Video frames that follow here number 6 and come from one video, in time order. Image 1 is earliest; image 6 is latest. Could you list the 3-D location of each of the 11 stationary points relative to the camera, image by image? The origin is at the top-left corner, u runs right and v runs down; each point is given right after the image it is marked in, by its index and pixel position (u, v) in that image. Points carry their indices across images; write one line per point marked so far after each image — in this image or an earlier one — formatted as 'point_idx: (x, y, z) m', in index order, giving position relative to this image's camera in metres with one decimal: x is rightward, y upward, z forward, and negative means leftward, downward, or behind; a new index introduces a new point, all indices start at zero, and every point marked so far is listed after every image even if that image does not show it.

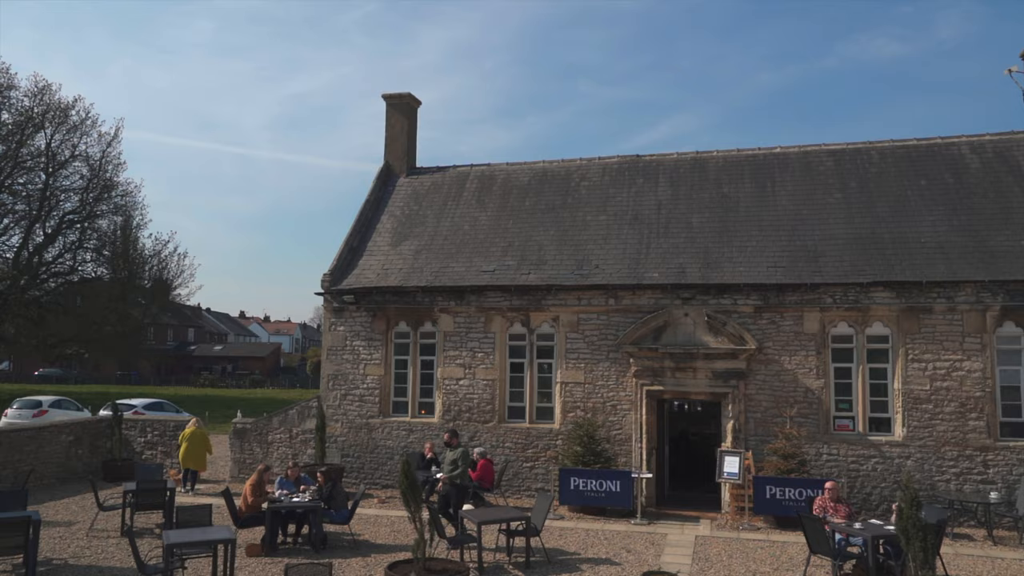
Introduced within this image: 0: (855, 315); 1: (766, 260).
0: (+5.9, -0.5, +12.9) m
1: (+4.7, +0.5, +13.8) m
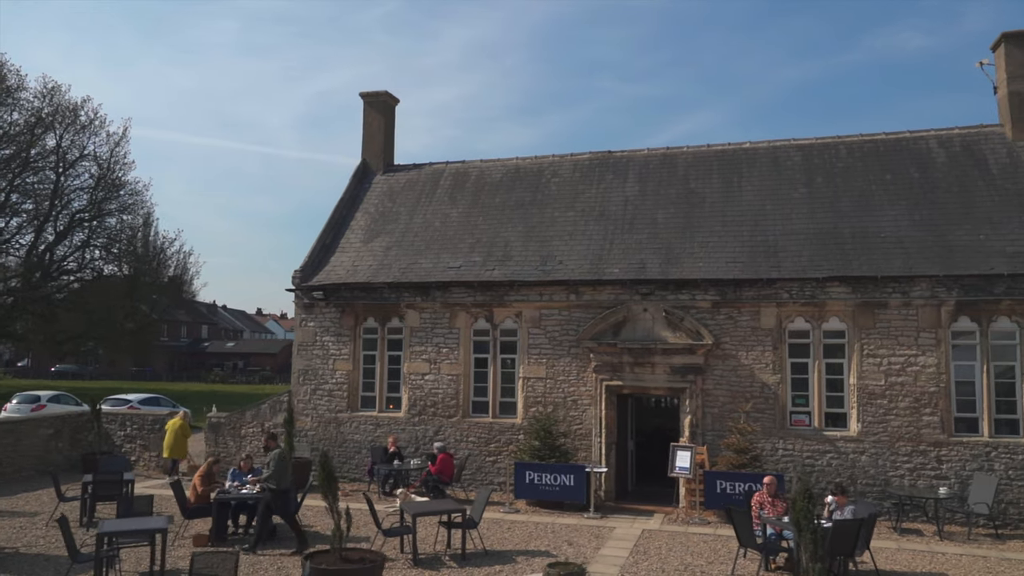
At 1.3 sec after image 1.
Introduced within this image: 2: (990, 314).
0: (+5.1, -0.4, +12.9) m
1: (+3.9, +0.6, +13.8) m
2: (+7.7, -0.4, +12.1) m
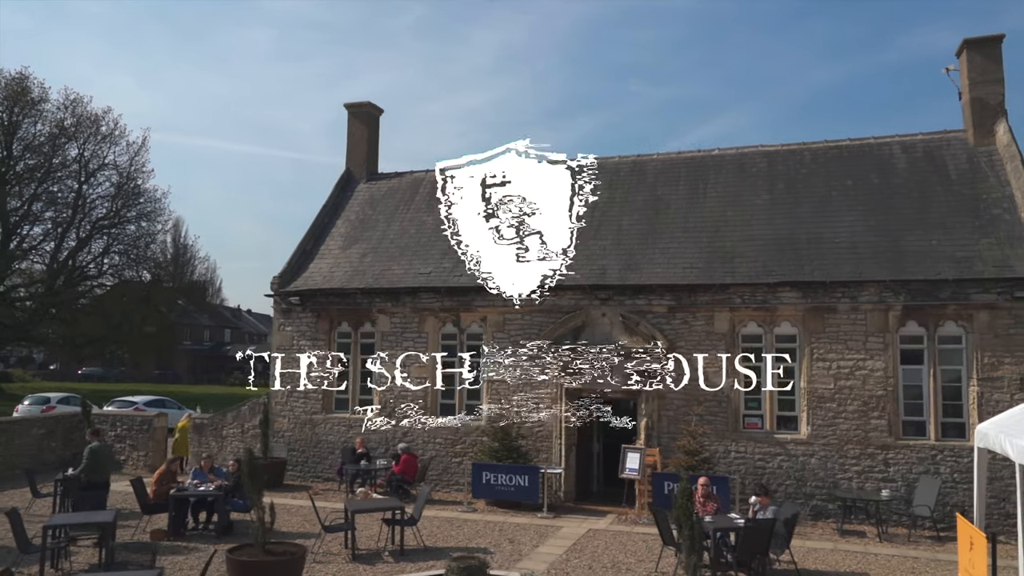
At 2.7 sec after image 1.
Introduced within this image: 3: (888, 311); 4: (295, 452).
0: (+4.4, -0.5, +13.1) m
1: (+3.2, +0.5, +14.0) m
2: (+6.9, -0.5, +12.3) m
3: (+6.2, -0.4, +12.4) m
4: (-4.6, -3.5, +15.9) m
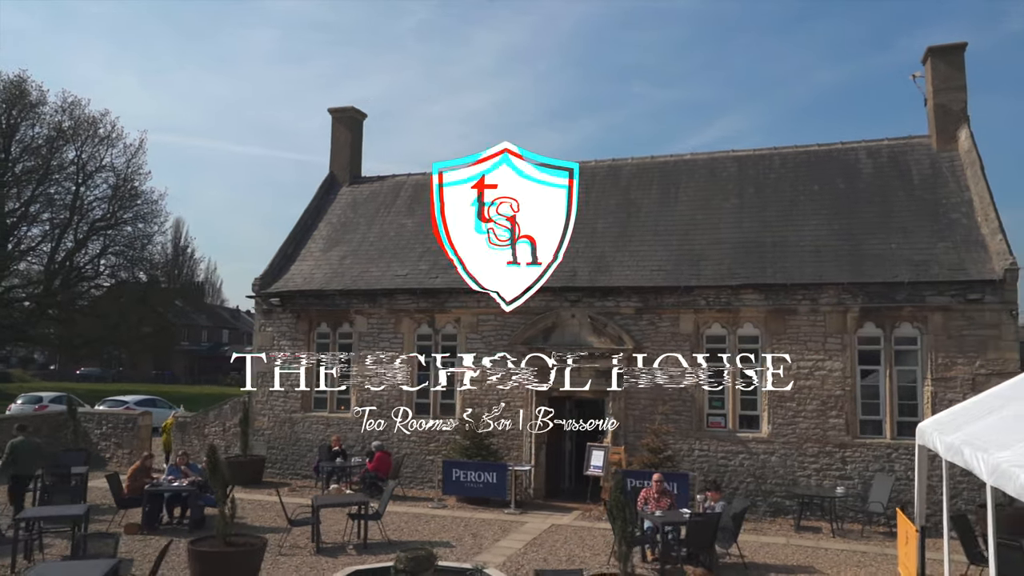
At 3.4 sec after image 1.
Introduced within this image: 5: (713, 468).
0: (+3.8, -0.5, +13.5) m
1: (+2.7, +0.5, +14.4) m
2: (+6.4, -0.5, +12.6) m
3: (+5.6, -0.4, +12.7) m
4: (-5.1, -3.5, +16.2) m
5: (+3.5, -3.1, +13.1) m
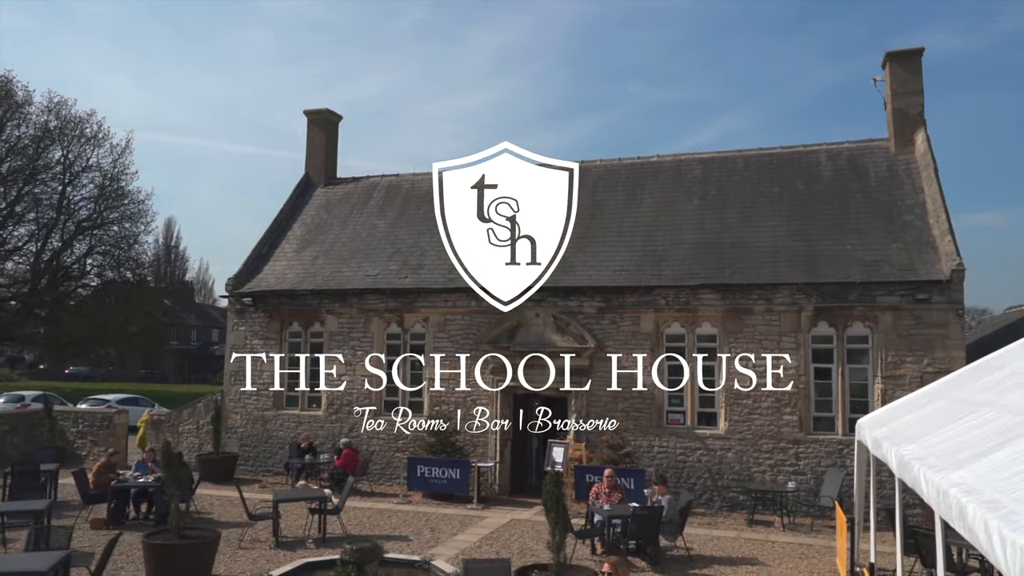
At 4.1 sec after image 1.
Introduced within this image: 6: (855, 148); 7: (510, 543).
0: (+3.2, -0.5, +13.8) m
1: (+2.0, +0.5, +14.7) m
2: (+5.7, -0.5, +12.9) m
3: (+5.0, -0.4, +13.0) m
4: (-5.8, -3.5, +16.5) m
5: (+2.8, -3.1, +13.4) m
6: (+7.1, +2.9, +15.7) m
7: (0.0, -3.7, +10.9) m
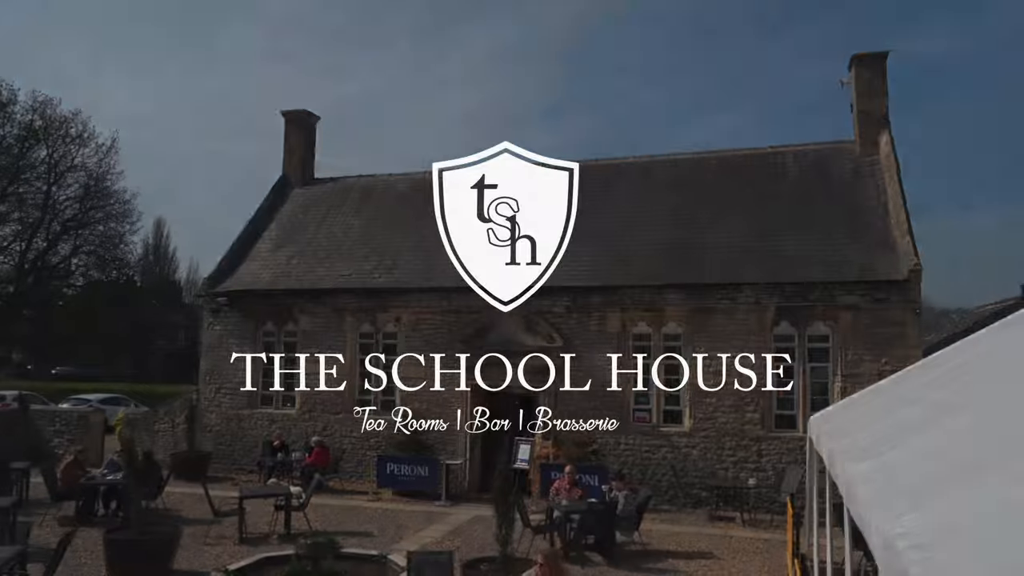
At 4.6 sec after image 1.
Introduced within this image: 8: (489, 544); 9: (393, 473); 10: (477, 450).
0: (+2.6, -0.5, +14.0) m
1: (+1.4, +0.5, +14.8) m
2: (+5.1, -0.5, +13.1) m
3: (+4.4, -0.4, +13.3) m
4: (-6.4, -3.5, +16.6) m
5: (+2.3, -3.1, +13.6) m
6: (+6.5, +2.9, +15.9) m
7: (-0.6, -3.7, +11.1) m
8: (-0.3, -3.7, +10.8) m
9: (-2.2, -3.5, +14.1) m
10: (-0.7, -3.2, +14.9) m
